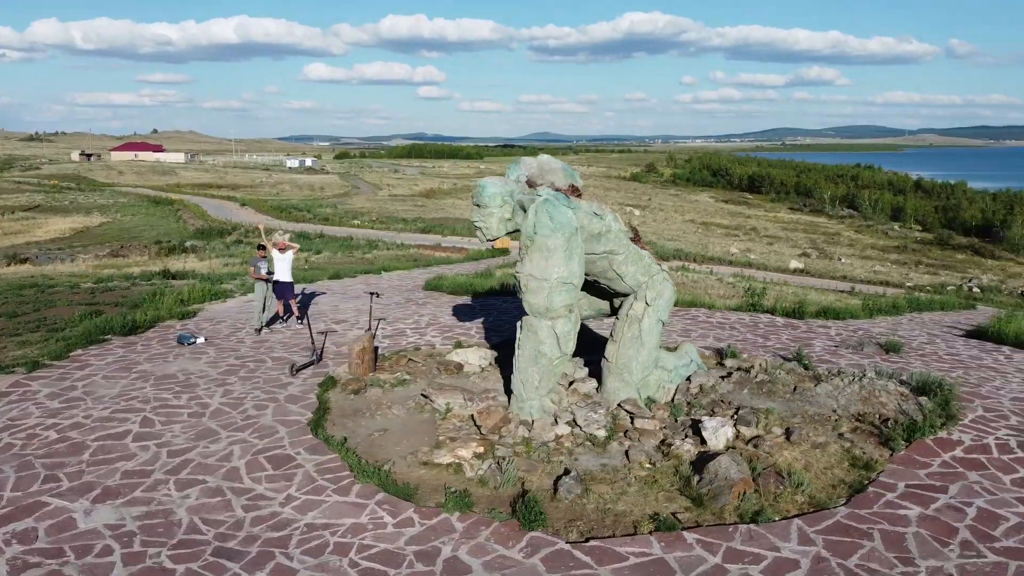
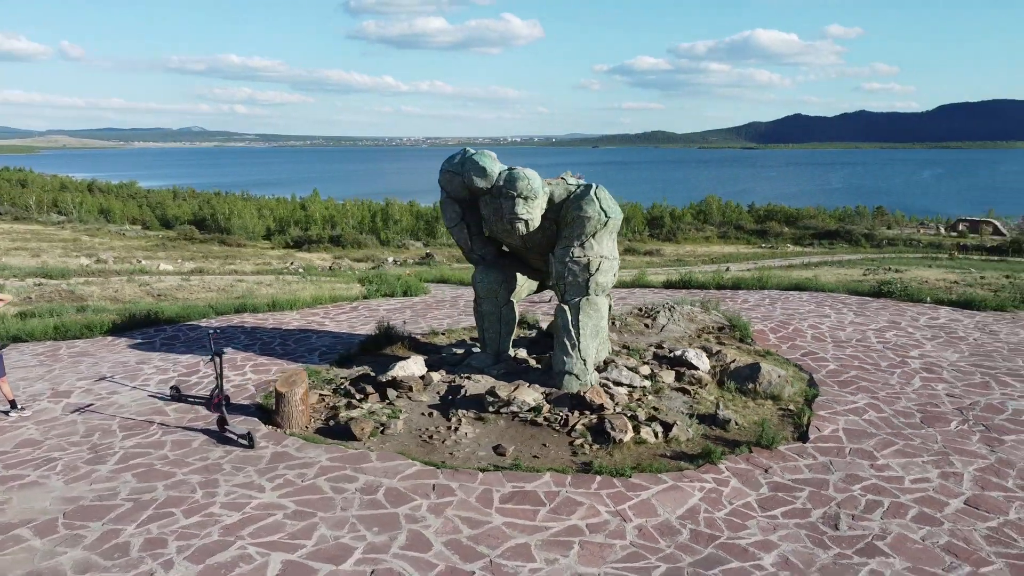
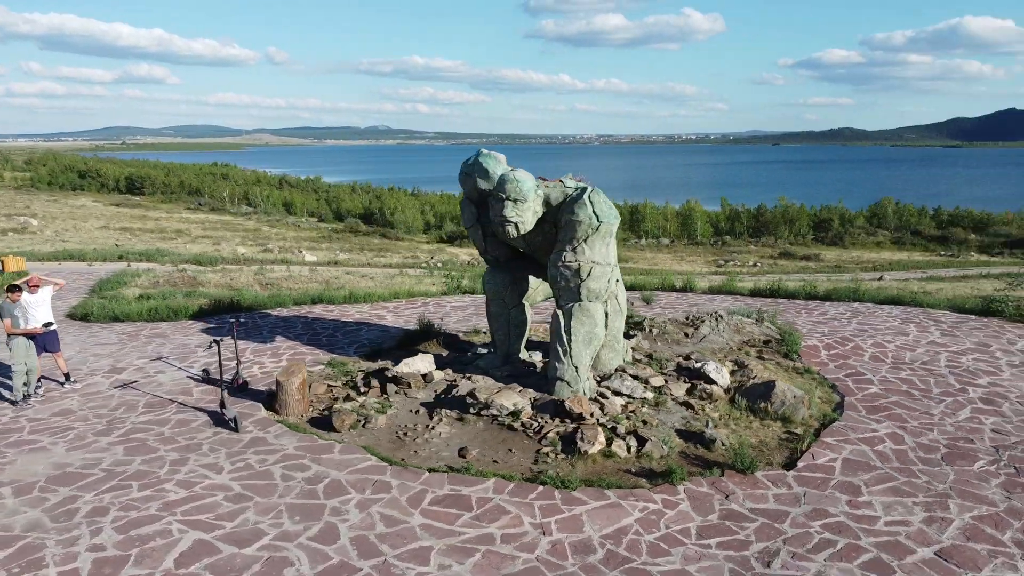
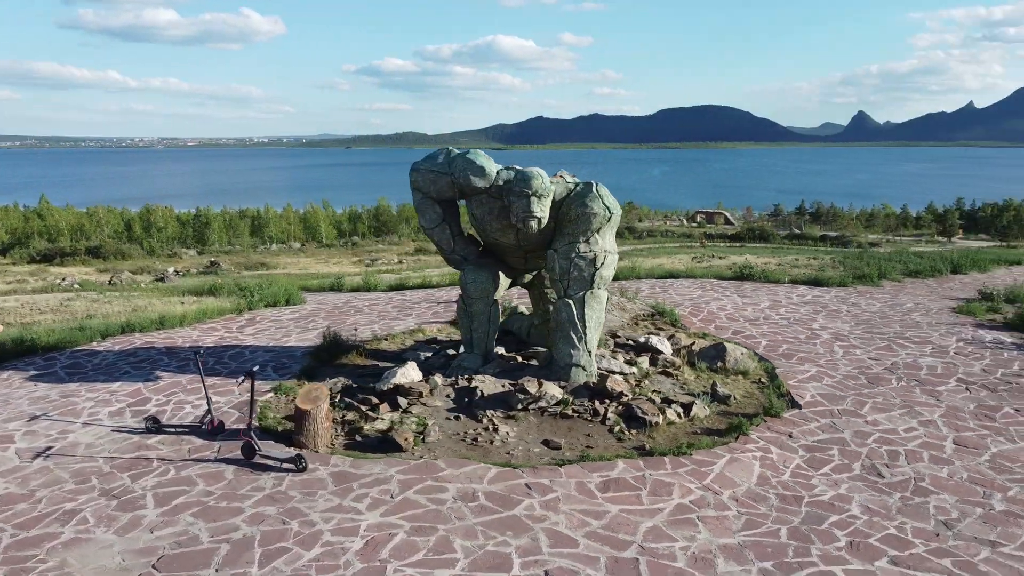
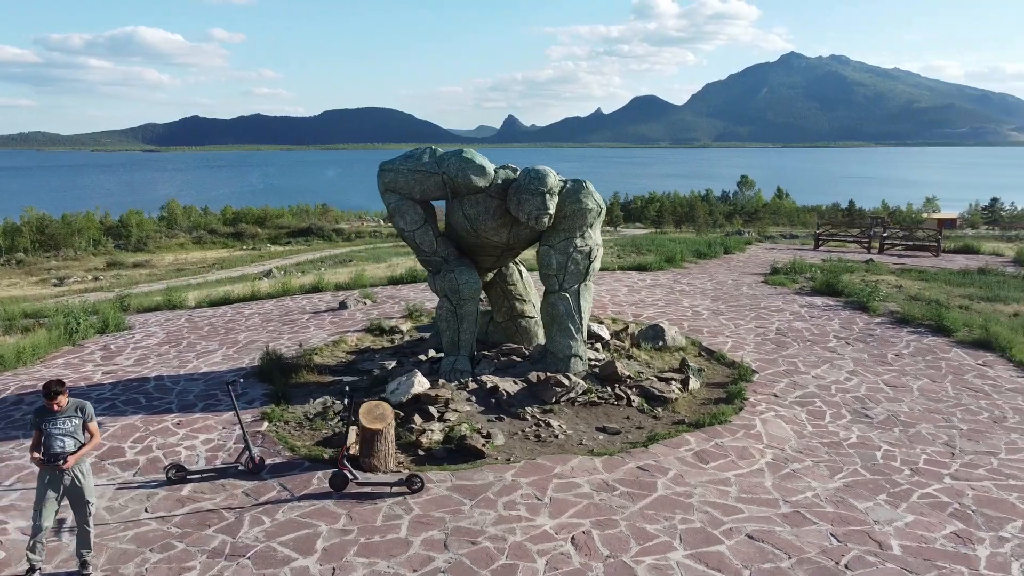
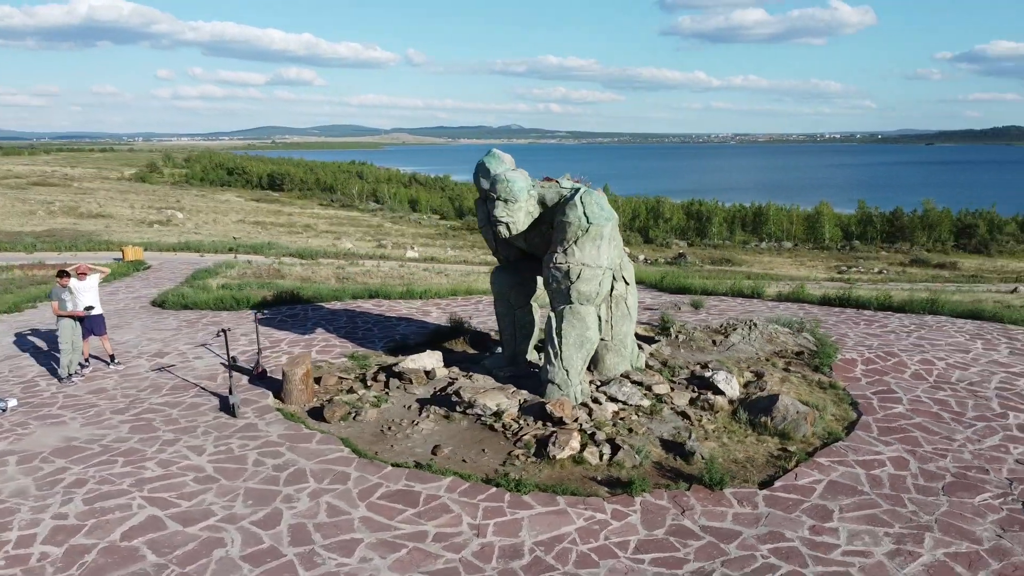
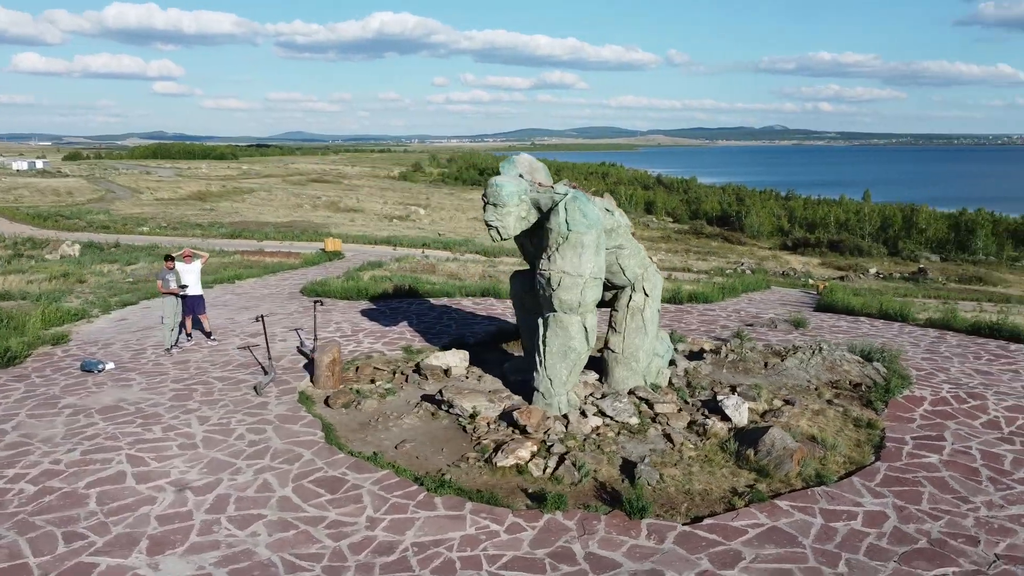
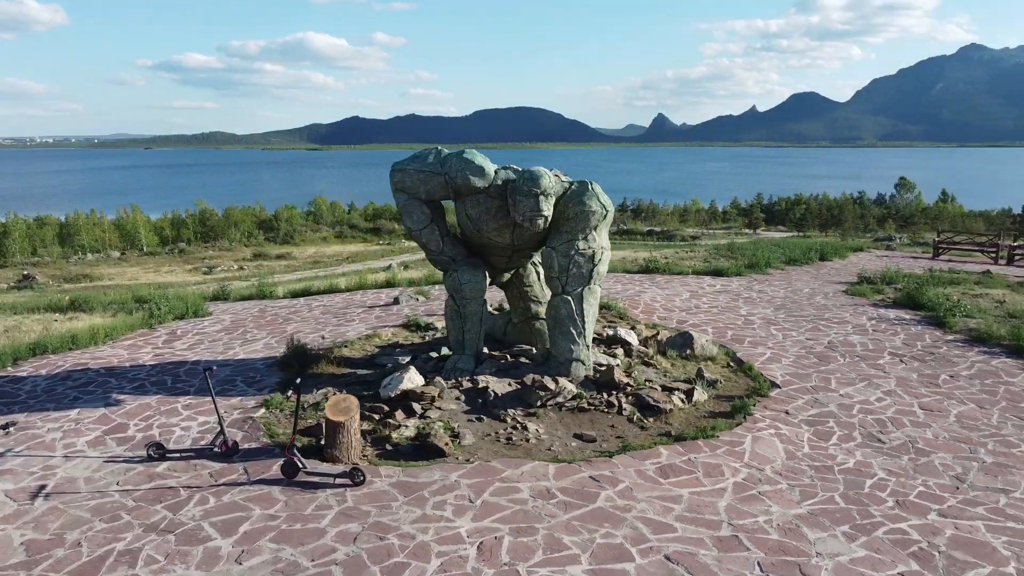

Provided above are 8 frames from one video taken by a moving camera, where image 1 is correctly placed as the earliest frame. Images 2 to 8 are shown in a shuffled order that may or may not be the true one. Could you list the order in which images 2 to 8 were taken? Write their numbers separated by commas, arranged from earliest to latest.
7, 6, 3, 2, 4, 8, 5
